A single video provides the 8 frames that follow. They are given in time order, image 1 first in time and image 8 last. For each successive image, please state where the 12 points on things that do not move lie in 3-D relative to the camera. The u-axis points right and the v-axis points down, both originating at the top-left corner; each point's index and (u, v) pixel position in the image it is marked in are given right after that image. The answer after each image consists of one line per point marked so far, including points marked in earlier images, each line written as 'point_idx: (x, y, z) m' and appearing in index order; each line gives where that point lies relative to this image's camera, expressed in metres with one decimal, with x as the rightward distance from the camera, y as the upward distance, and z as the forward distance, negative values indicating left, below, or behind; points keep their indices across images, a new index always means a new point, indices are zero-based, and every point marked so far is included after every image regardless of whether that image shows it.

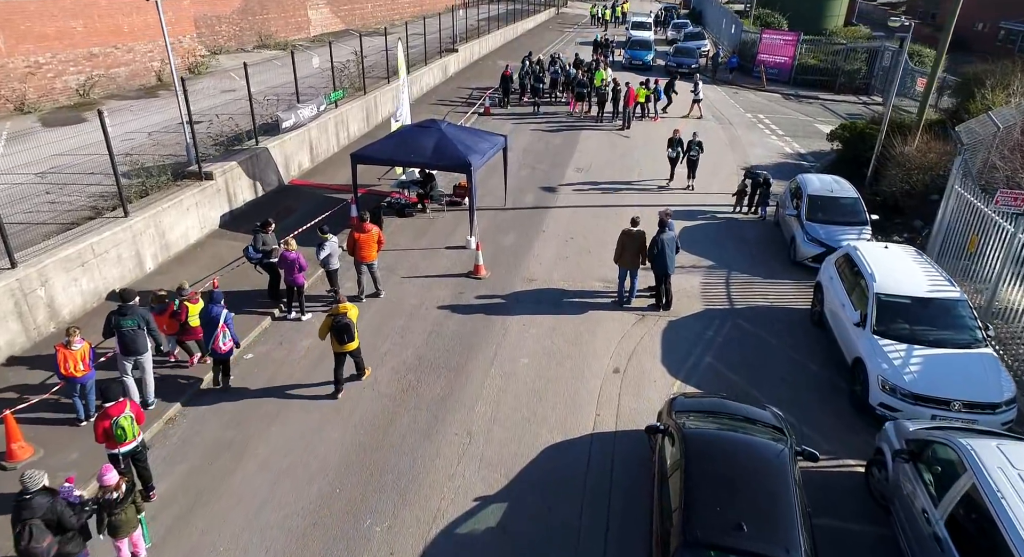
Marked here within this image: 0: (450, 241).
0: (-1.3, +0.8, +14.3) m
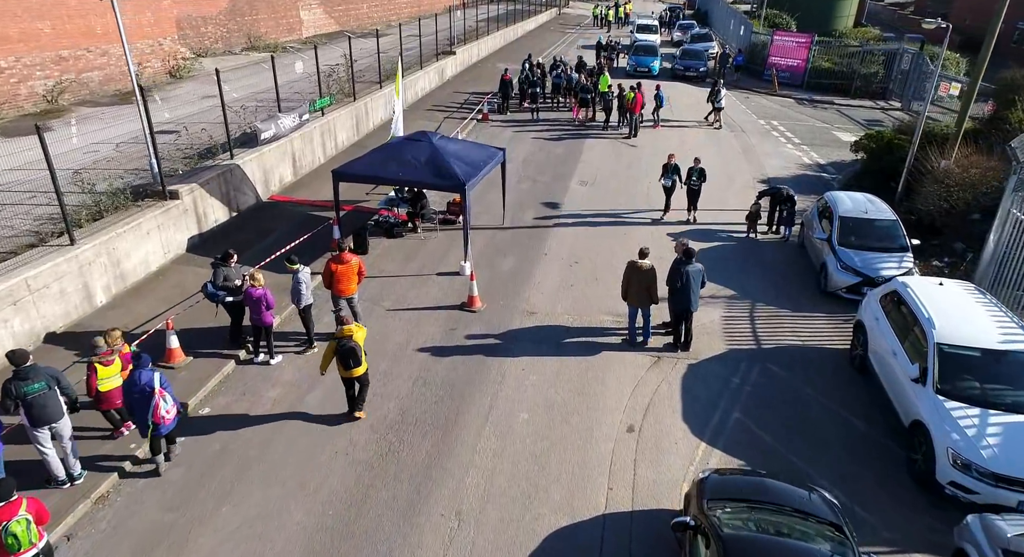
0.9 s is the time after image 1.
0: (-1.3, +0.2, +13.0) m
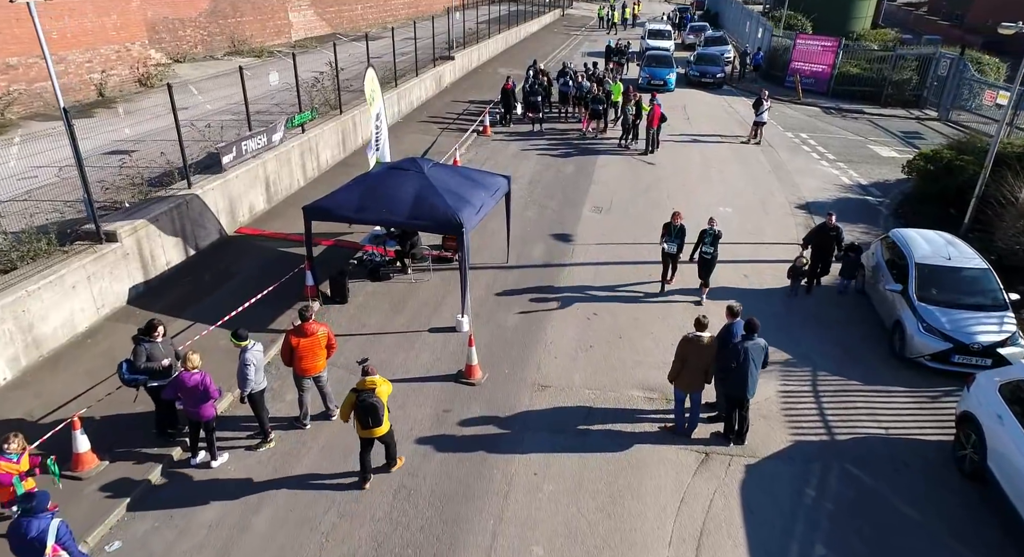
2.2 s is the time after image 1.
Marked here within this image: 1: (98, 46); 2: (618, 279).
0: (-1.2, -0.6, +10.8) m
1: (-11.9, +6.7, +19.8) m
2: (+1.9, 0.0, +12.4) m
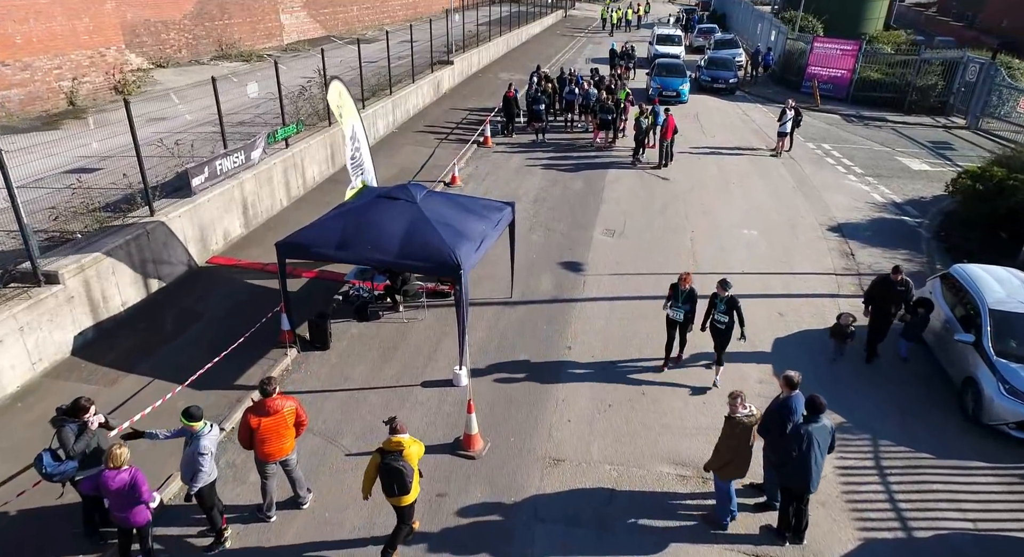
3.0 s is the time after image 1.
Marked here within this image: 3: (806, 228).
0: (-1.1, -1.3, +9.4) m
1: (-11.8, +6.0, +18.4) m
2: (+2.0, -0.6, +10.9) m
3: (+6.2, +1.1, +14.5) m
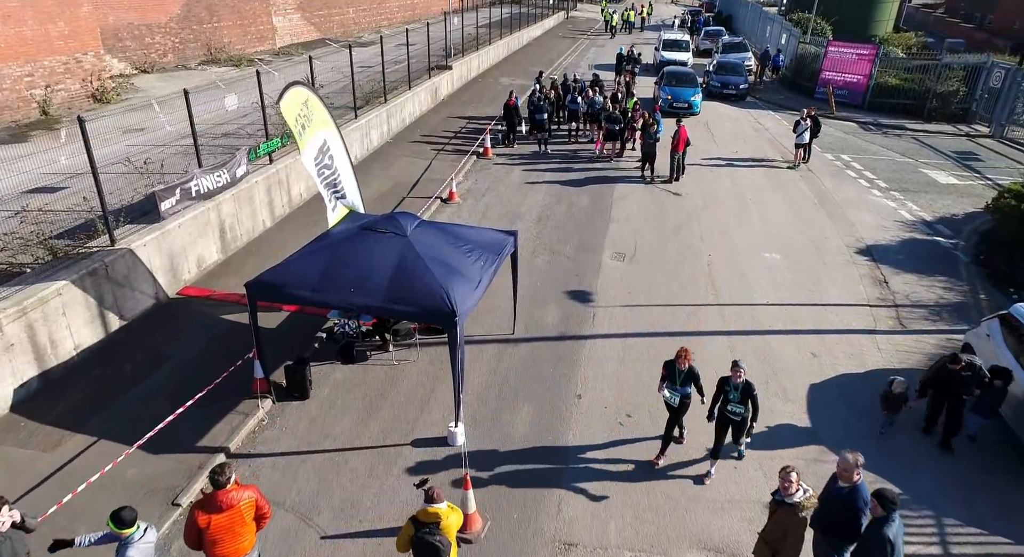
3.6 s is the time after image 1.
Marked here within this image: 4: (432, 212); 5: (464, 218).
0: (-1.1, -1.8, +8.3) m
1: (-11.8, +5.5, +17.3) m
2: (+2.0, -1.1, +9.8) m
3: (+6.2, +0.6, +13.4) m
4: (-1.7, +1.5, +15.3) m
5: (-1.0, +1.3, +15.1) m
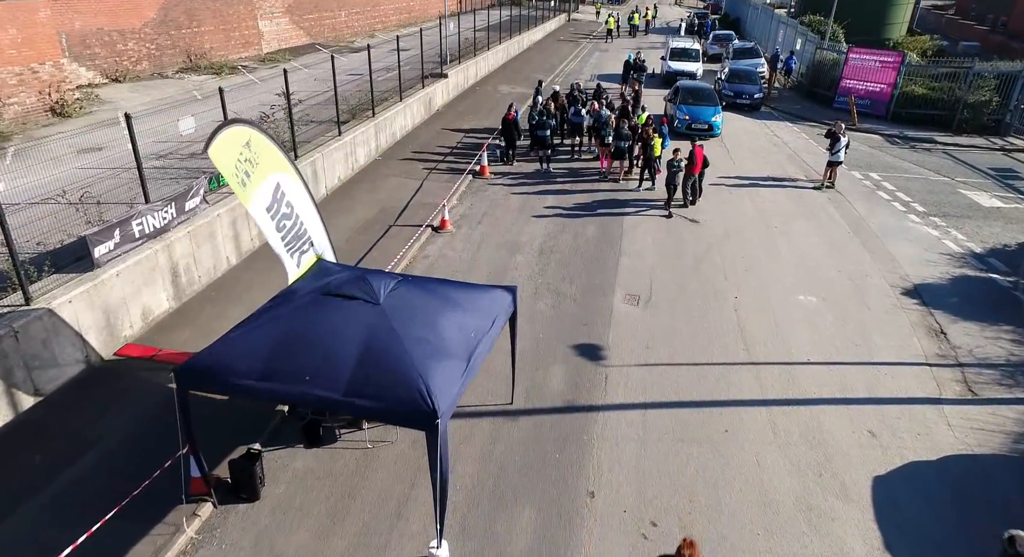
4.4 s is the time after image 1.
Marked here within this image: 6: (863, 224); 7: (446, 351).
0: (-1.1, -2.5, +6.6) m
1: (-11.8, +4.8, +15.6) m
2: (+2.0, -1.9, +8.2) m
3: (+6.2, -0.2, +11.8) m
4: (-1.8, +0.7, +13.7) m
5: (-1.1, +0.6, +13.5) m
6: (+7.5, +1.2, +14.7) m
7: (-0.6, -0.7, +6.5) m
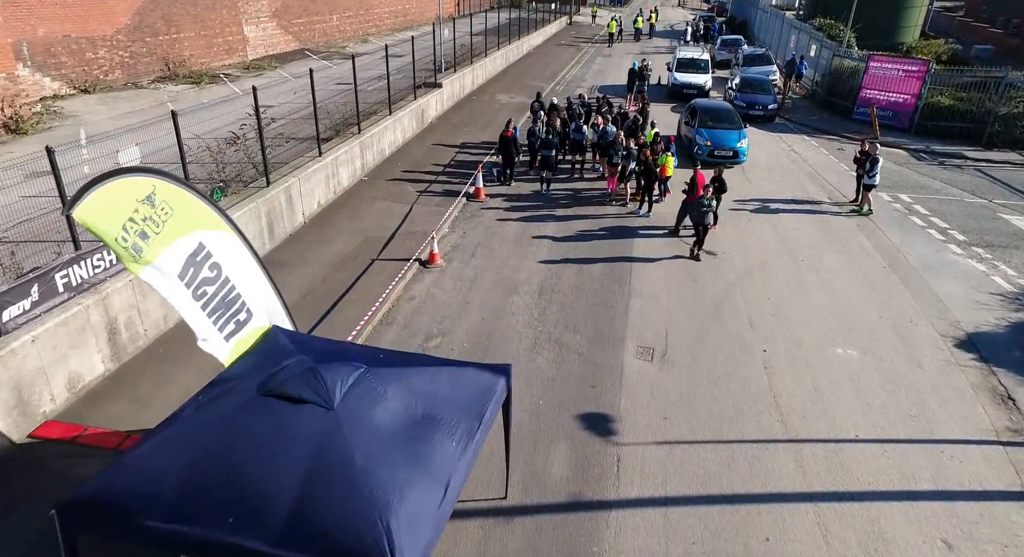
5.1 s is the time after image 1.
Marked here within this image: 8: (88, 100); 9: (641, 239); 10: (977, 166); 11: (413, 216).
0: (-1.2, -3.3, +5.1) m
1: (-11.9, +4.0, +14.1) m
2: (+1.9, -2.6, +6.7) m
3: (+6.2, -0.9, +10.2) m
4: (-1.8, 0.0, +12.2) m
5: (-1.1, -0.2, +12.0) m
6: (+7.4, +0.4, +13.2) m
7: (-0.7, -1.4, +5.0) m
8: (-11.8, +5.0, +19.3) m
9: (+2.6, +0.8, +13.8) m
10: (+12.9, +3.1, +19.2) m
11: (-2.1, +1.3, +14.6) m
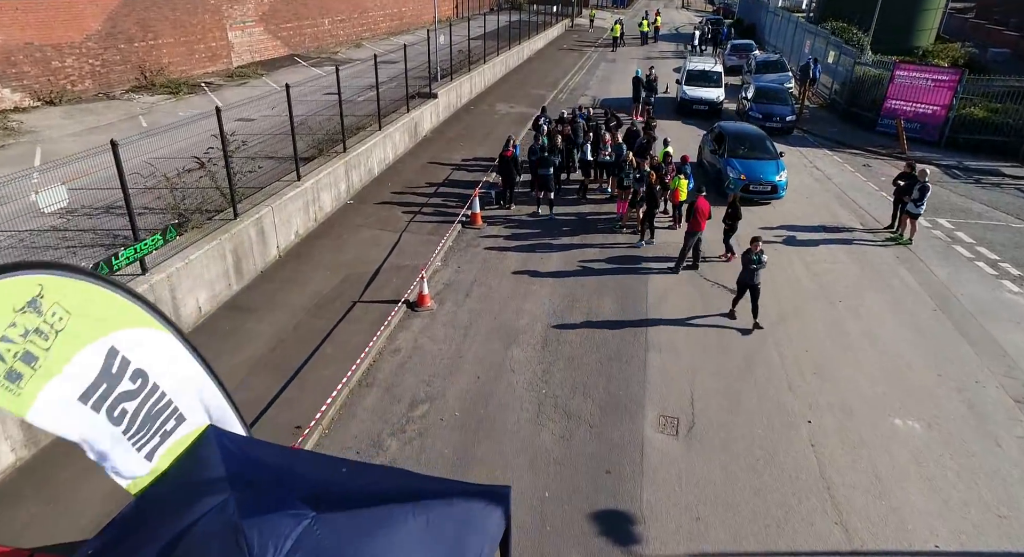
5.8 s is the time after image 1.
0: (-1.2, -4.0, +3.6) m
1: (-11.8, +3.3, +12.6) m
2: (+1.9, -3.3, +5.1) m
3: (+6.2, -1.7, +8.7) m
4: (-1.8, -0.7, +10.6) m
5: (-1.1, -0.9, +10.4) m
6: (+7.4, -0.3, +11.7) m
7: (-0.7, -2.1, +3.5) m
8: (-11.8, +4.3, +17.8) m
9: (+2.6, +0.1, +12.3) m
10: (+12.9, +2.4, +17.7) m
11: (-2.1, +0.6, +13.0) m
